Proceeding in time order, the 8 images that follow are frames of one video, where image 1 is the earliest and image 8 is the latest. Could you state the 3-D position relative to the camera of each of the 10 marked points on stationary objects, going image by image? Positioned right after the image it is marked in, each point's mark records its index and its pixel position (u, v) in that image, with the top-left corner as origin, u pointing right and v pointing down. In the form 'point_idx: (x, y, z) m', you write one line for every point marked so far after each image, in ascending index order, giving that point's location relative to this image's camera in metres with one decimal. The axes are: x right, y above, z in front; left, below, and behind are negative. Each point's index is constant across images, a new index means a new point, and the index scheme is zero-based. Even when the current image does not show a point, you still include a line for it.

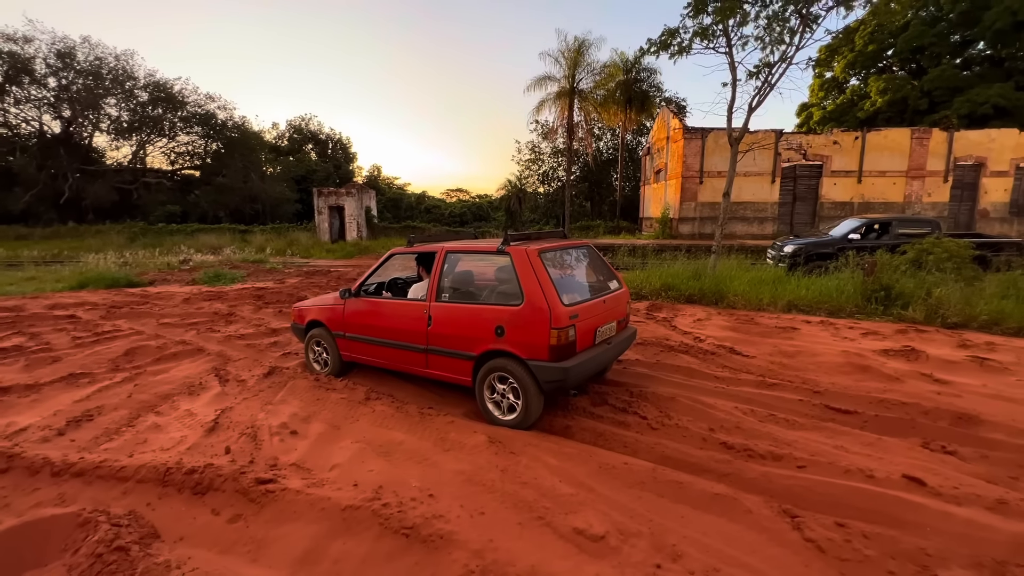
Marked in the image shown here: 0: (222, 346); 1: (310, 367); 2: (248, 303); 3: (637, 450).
0: (-4.3, -0.9, +7.0) m
1: (-2.6, -1.0, +6.0) m
2: (-5.6, -0.3, +10.1) m
3: (+1.0, -1.3, +3.8) m
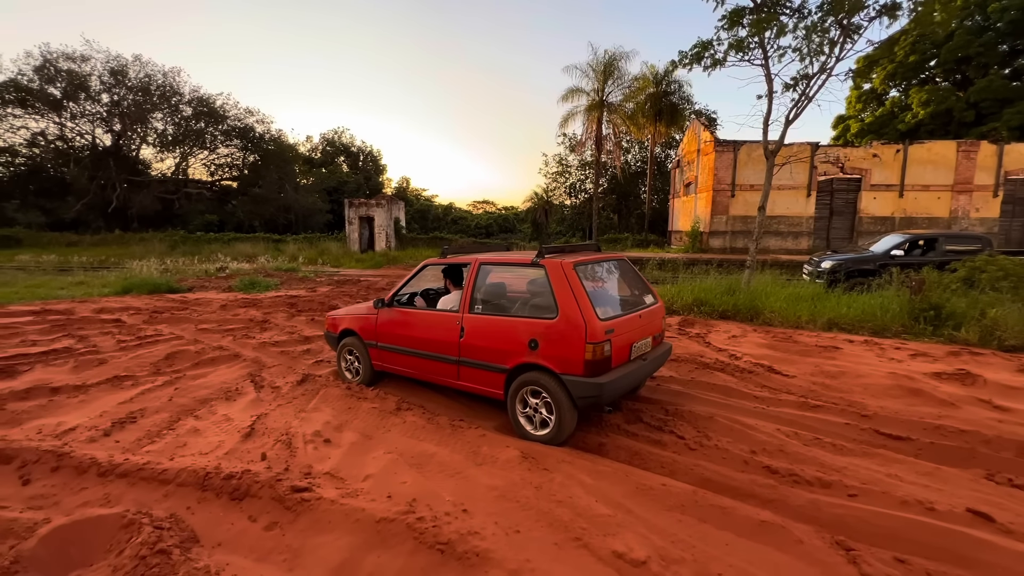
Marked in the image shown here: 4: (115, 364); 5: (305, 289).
0: (-3.9, -1.0, +7.1) m
1: (-2.2, -1.1, +6.1) m
2: (-5.0, -0.5, +10.3) m
3: (+1.3, -1.4, +3.6) m
4: (-5.5, -1.0, +6.5) m
5: (-6.0, 0.0, +13.6) m
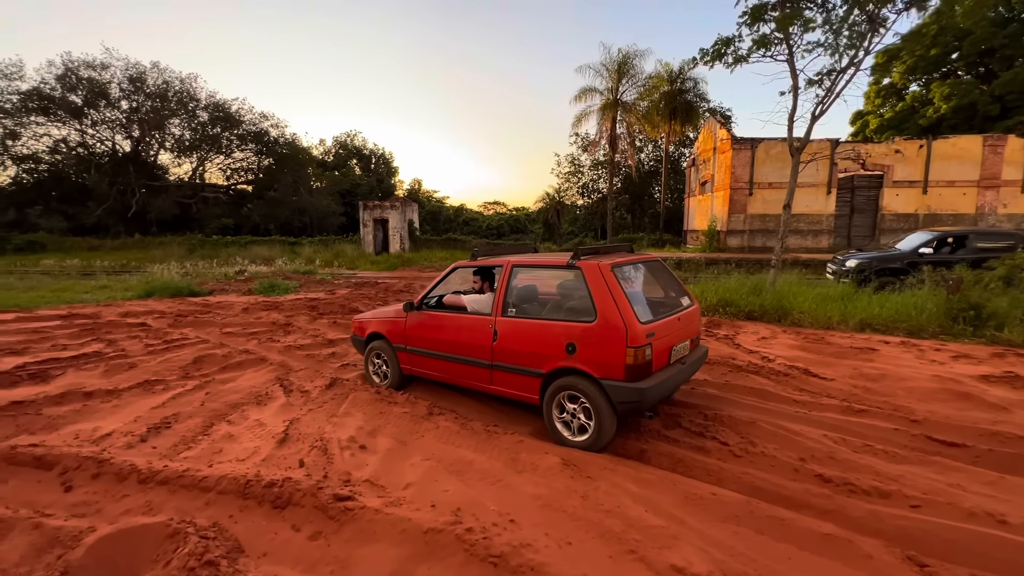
0: (-3.5, -1.0, +7.1) m
1: (-1.8, -1.2, +6.0) m
2: (-4.6, -0.6, +10.3) m
3: (+1.6, -1.4, +3.5) m
4: (-5.1, -1.1, +6.5) m
5: (-5.5, -0.1, +13.7) m
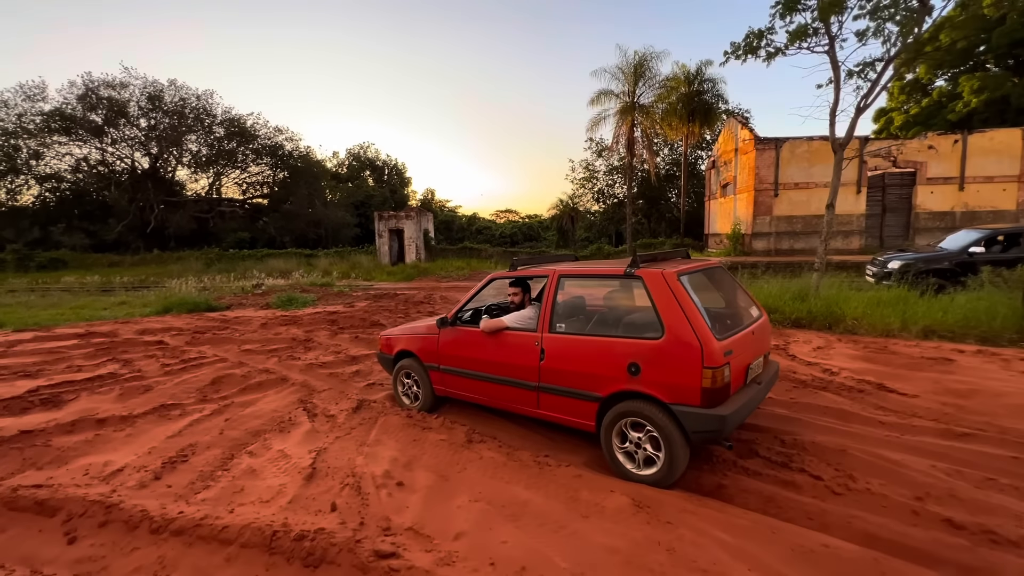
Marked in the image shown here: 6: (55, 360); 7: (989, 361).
0: (-3.0, -1.2, +6.7) m
1: (-1.4, -1.3, +5.6) m
2: (-4.0, -0.8, +9.9) m
3: (+2.0, -1.5, +3.0) m
4: (-4.6, -1.3, +6.1) m
5: (-4.8, -0.5, +13.3) m
6: (-7.4, -1.2, +7.7) m
7: (+6.2, -1.0, +6.1) m
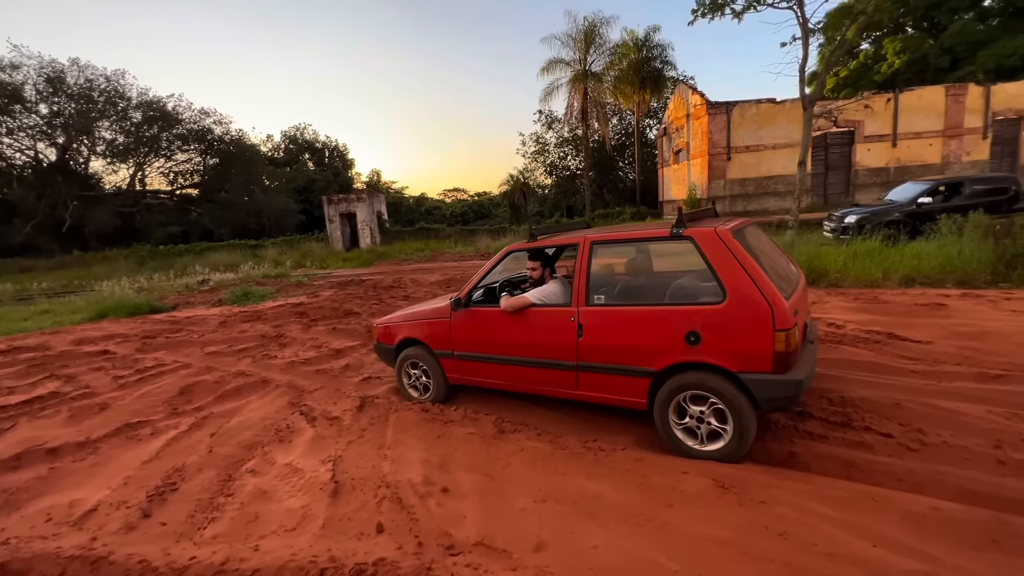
0: (-2.9, -1.1, +6.1) m
1: (-1.2, -1.1, +5.1) m
2: (-4.3, -0.7, +9.1) m
3: (+2.4, -1.2, +2.8) m
4: (-4.4, -1.3, +5.3) m
5: (-5.4, -0.2, +12.4) m
6: (-7.4, -1.3, +6.5) m
7: (+6.3, -0.2, +6.3) m
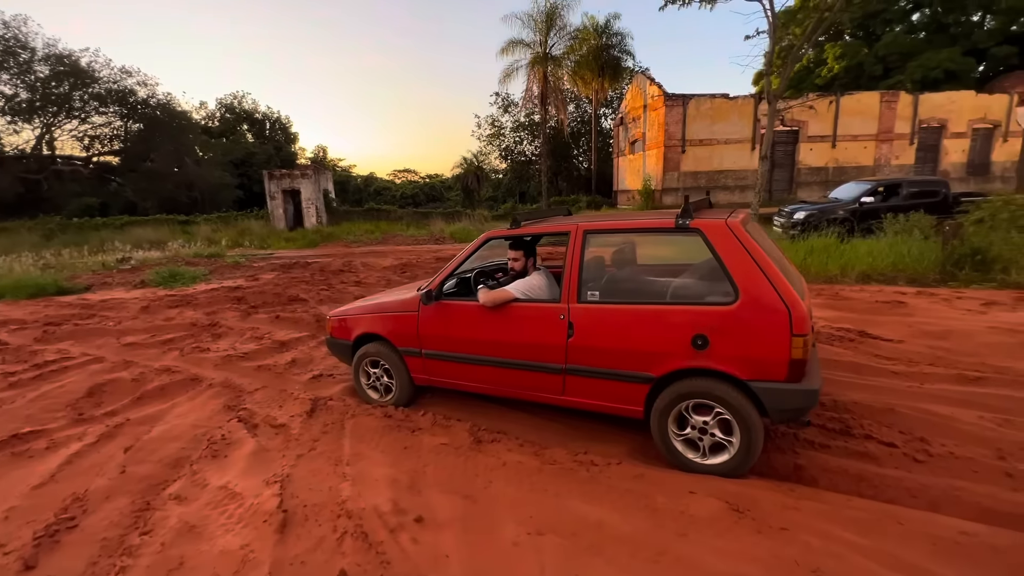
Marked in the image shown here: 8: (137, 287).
0: (-3.2, -0.9, +5.3) m
1: (-1.4, -1.0, +4.5) m
2: (-4.9, -0.3, +8.2) m
3: (+2.4, -1.2, +2.6) m
4: (-4.7, -1.2, +4.4) m
5: (-6.4, +0.2, +11.3) m
6: (-7.8, -1.0, +5.3) m
7: (+5.8, -0.2, +6.5) m
8: (-8.6, 0.0, +10.8) m
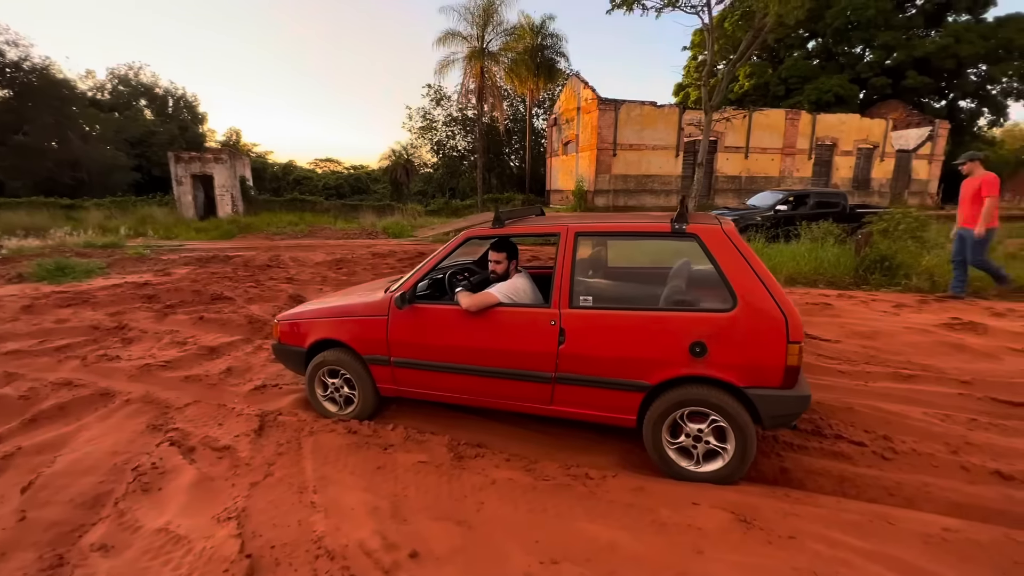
0: (-3.6, -0.9, +4.6) m
1: (-1.7, -1.0, +4.0) m
2: (-5.7, -0.3, +7.1) m
3: (+2.4, -1.3, +2.8) m
4: (-4.9, -1.1, +3.4) m
5: (-7.7, +0.3, +10.0) m
6: (-8.1, -1.0, +3.8) m
7: (+5.2, -0.2, +7.2) m
8: (-9.7, +0.1, +9.2) m
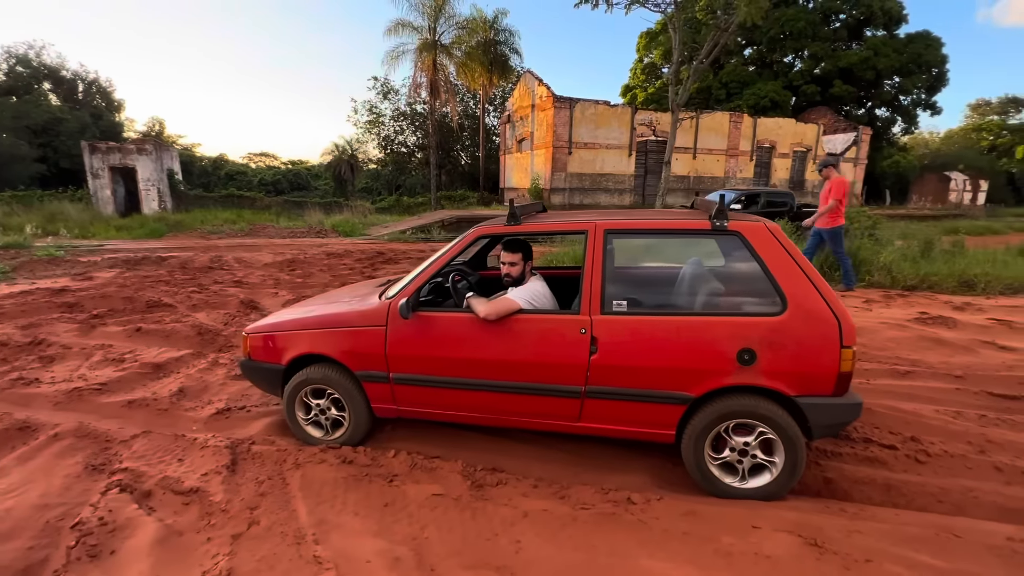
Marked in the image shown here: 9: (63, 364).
0: (-3.5, -1.0, +3.8) m
1: (-1.6, -1.1, +3.5) m
2: (-5.9, -0.4, +6.1) m
3: (+2.6, -1.3, +2.7) m
4: (-4.7, -1.2, +2.5) m
5: (-8.2, +0.2, +8.7) m
6: (-7.9, -1.1, +2.6) m
7: (+4.9, -0.2, +7.4) m
8: (-10.1, 0.0, +7.7) m
9: (-4.5, -0.8, +4.7) m
